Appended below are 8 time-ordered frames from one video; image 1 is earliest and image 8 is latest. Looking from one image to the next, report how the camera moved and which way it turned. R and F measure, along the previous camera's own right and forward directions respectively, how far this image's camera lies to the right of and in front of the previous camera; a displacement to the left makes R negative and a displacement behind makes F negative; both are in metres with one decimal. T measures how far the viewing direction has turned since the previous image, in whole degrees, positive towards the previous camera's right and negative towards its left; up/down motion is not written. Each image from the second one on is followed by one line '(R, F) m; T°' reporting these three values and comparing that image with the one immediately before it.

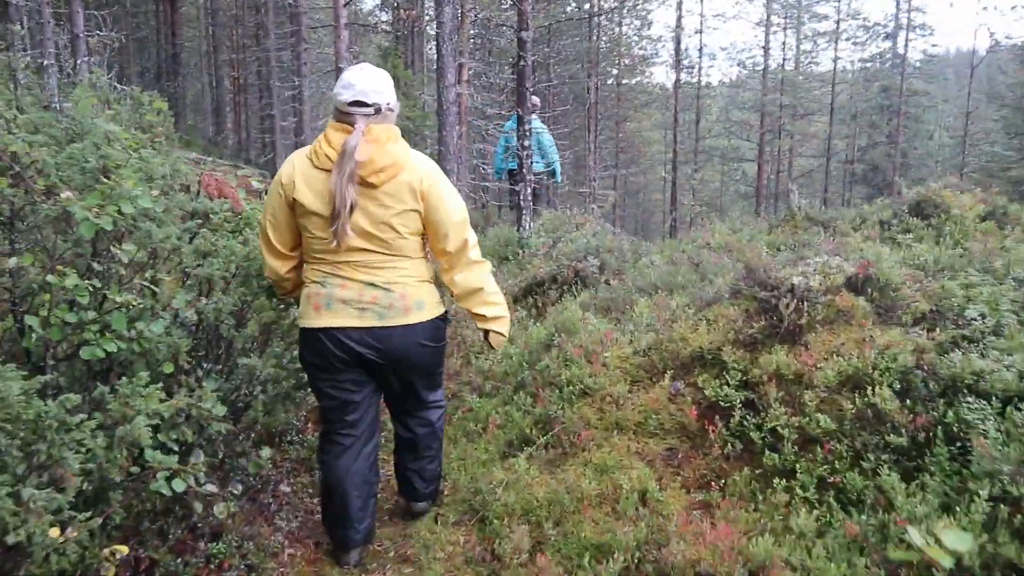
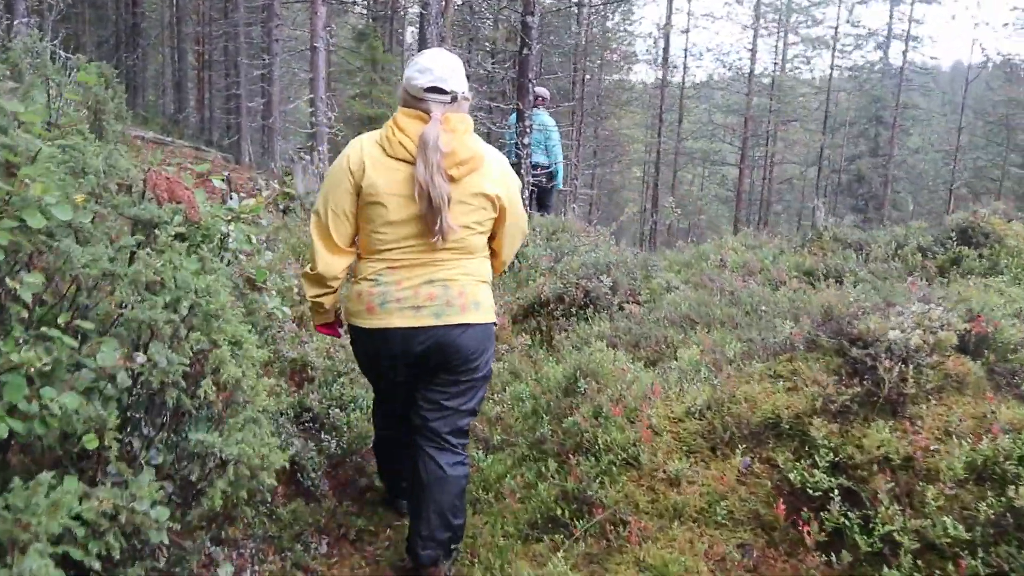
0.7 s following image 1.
(-0.4, +1.1) m; +3°
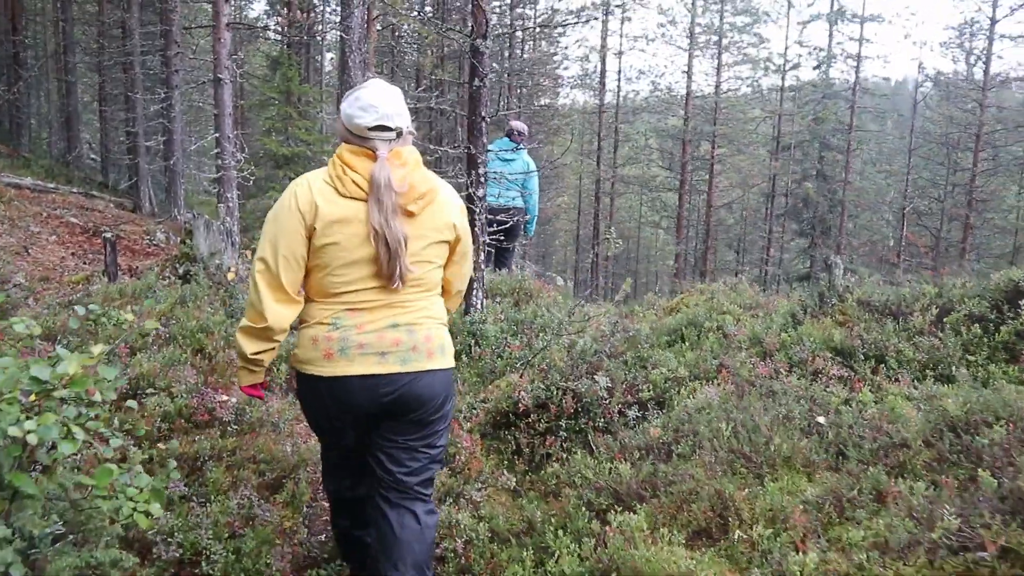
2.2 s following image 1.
(-0.3, +1.8) m; +5°
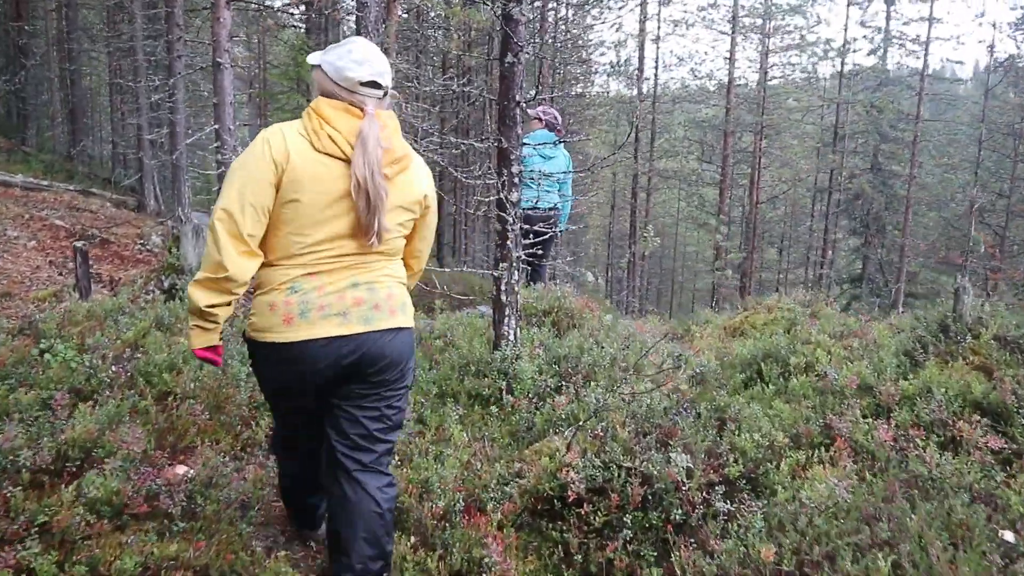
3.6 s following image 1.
(-0.1, +1.5) m; -2°
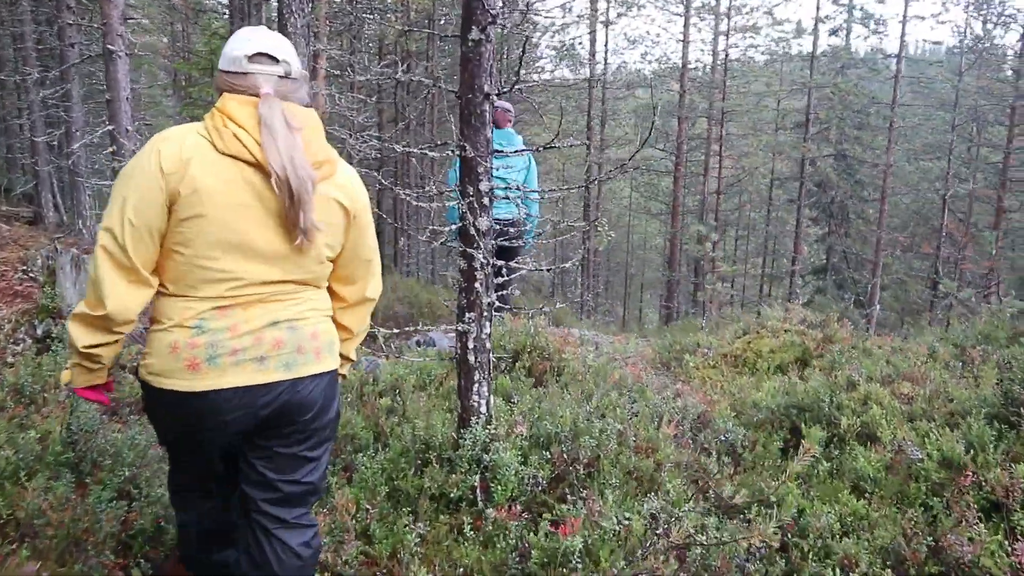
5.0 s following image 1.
(-0.1, +1.6) m; +4°
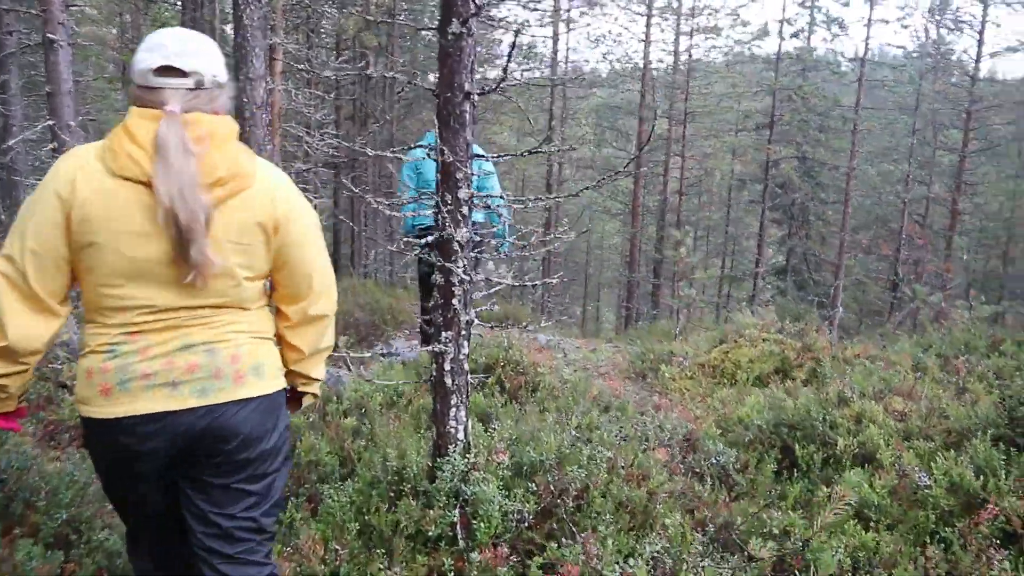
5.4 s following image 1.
(-0.1, +0.4) m; +3°
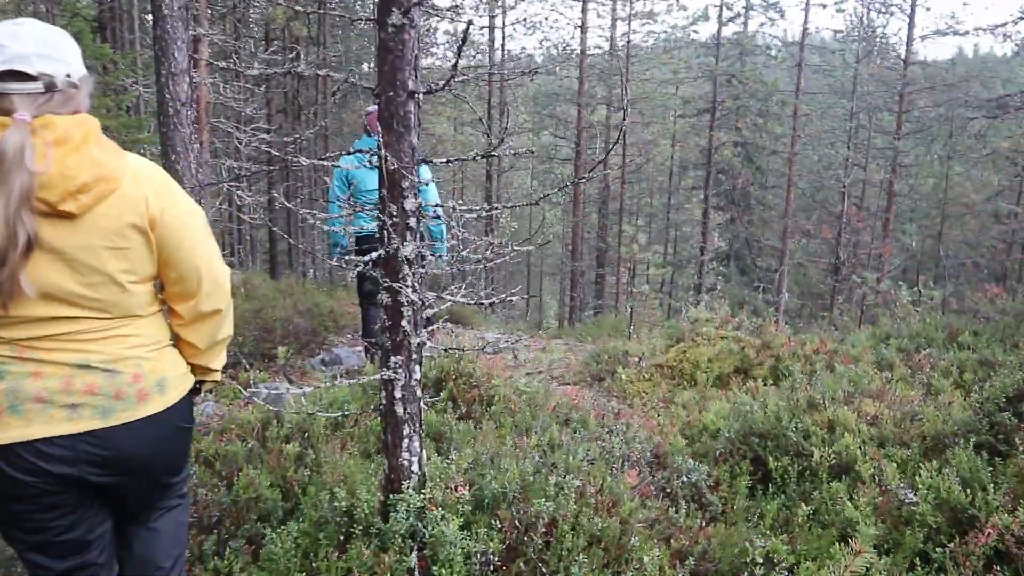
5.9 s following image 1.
(-0.1, +0.4) m; +4°
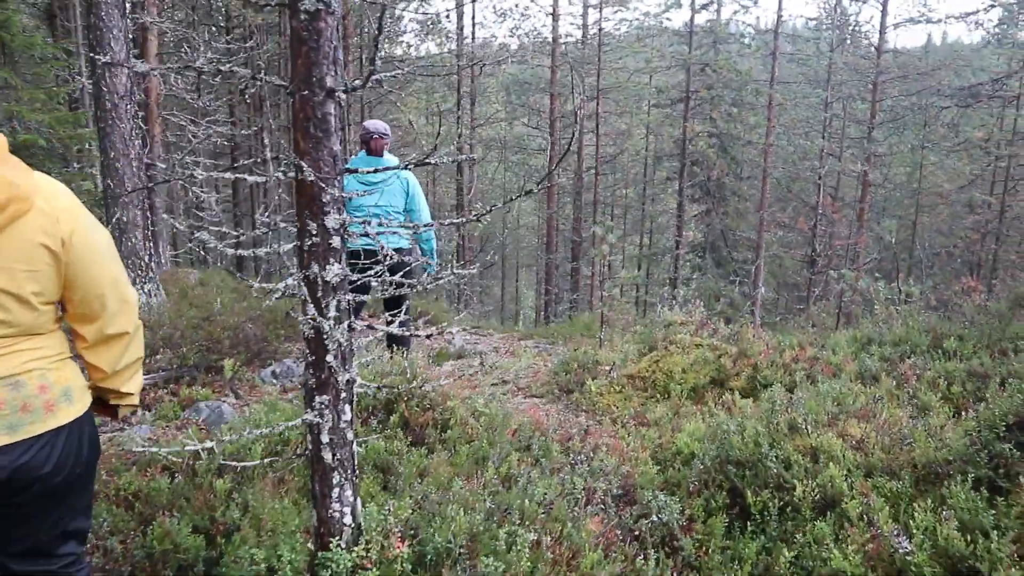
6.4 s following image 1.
(+0.1, +0.5) m; +2°
